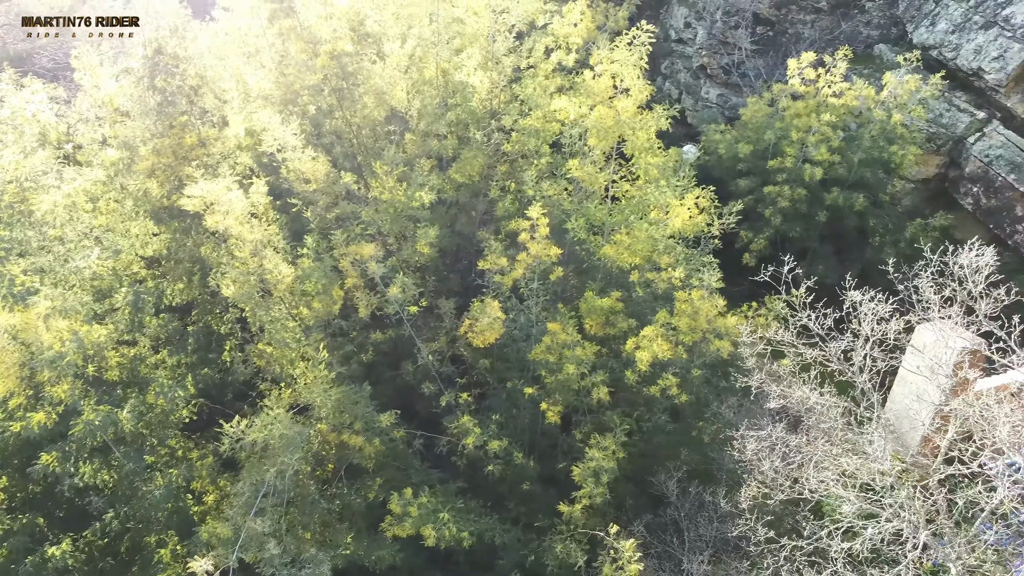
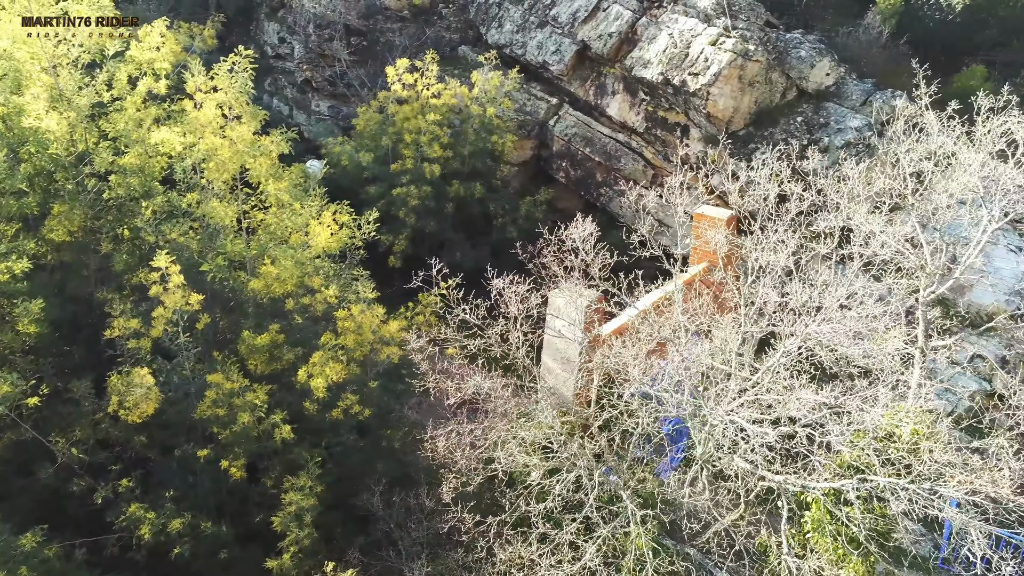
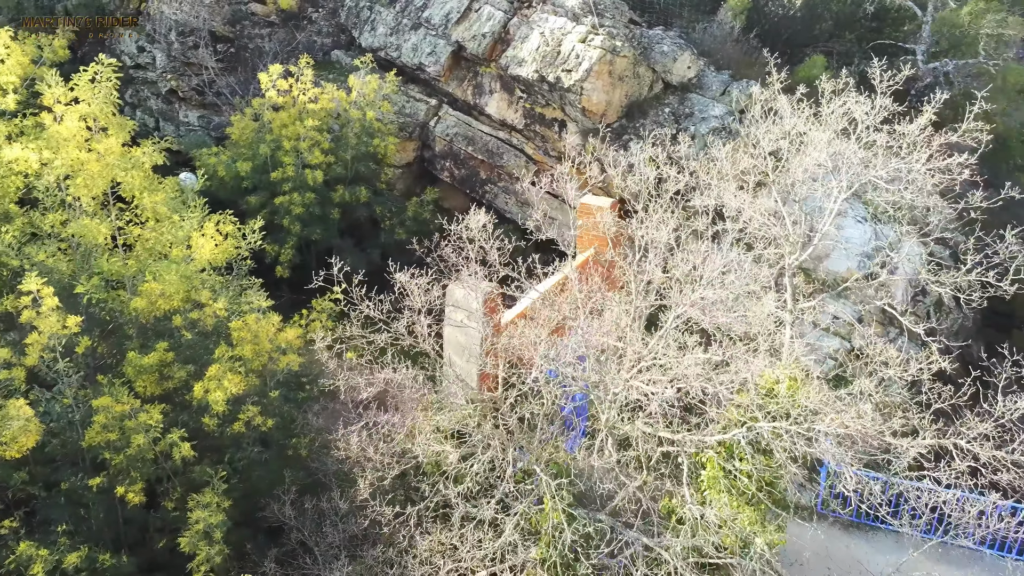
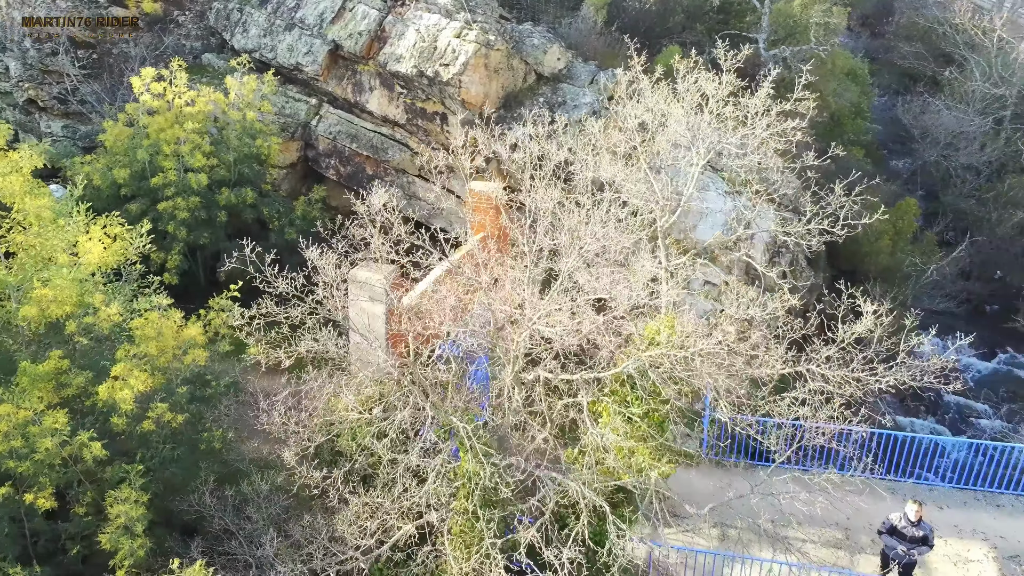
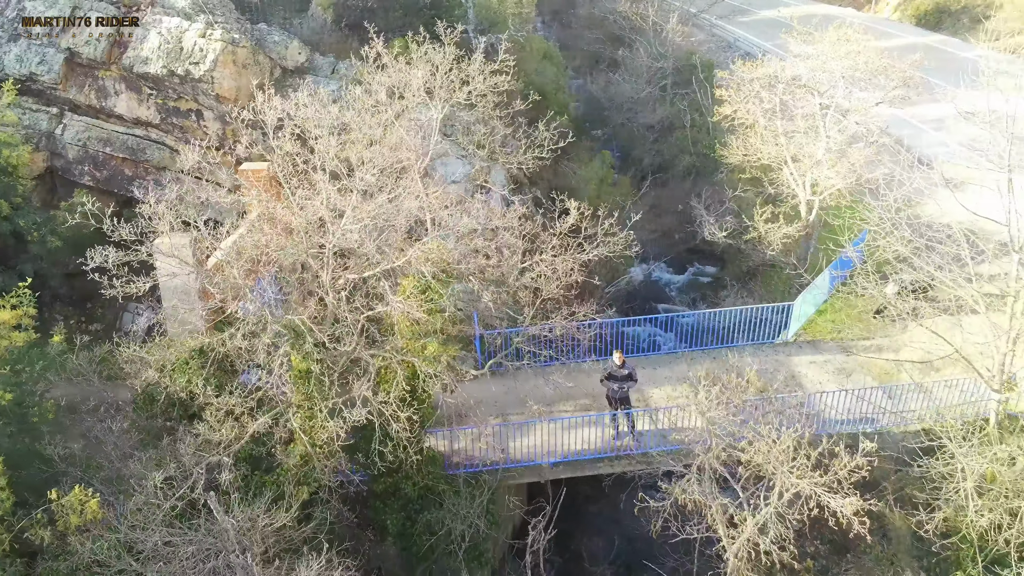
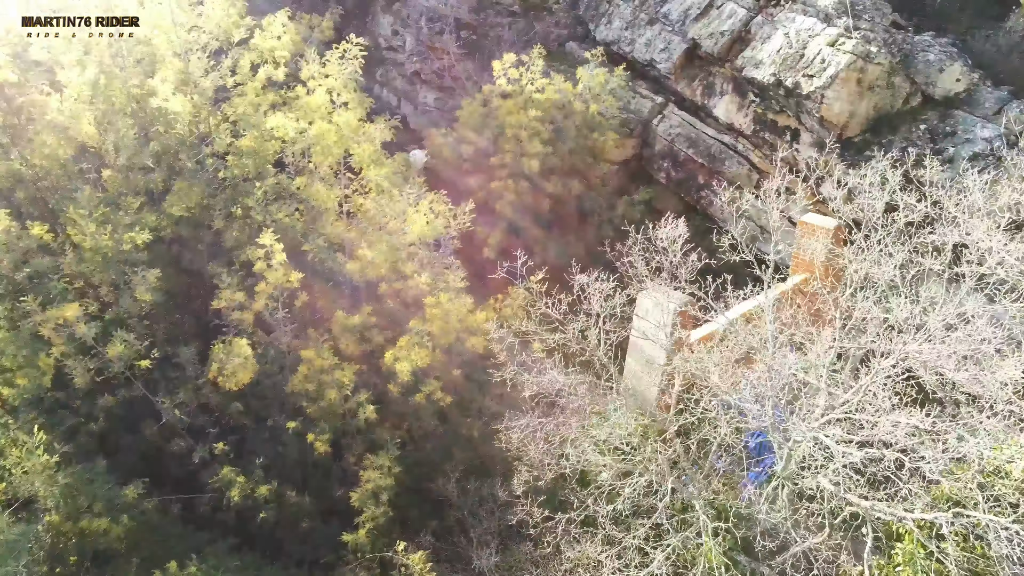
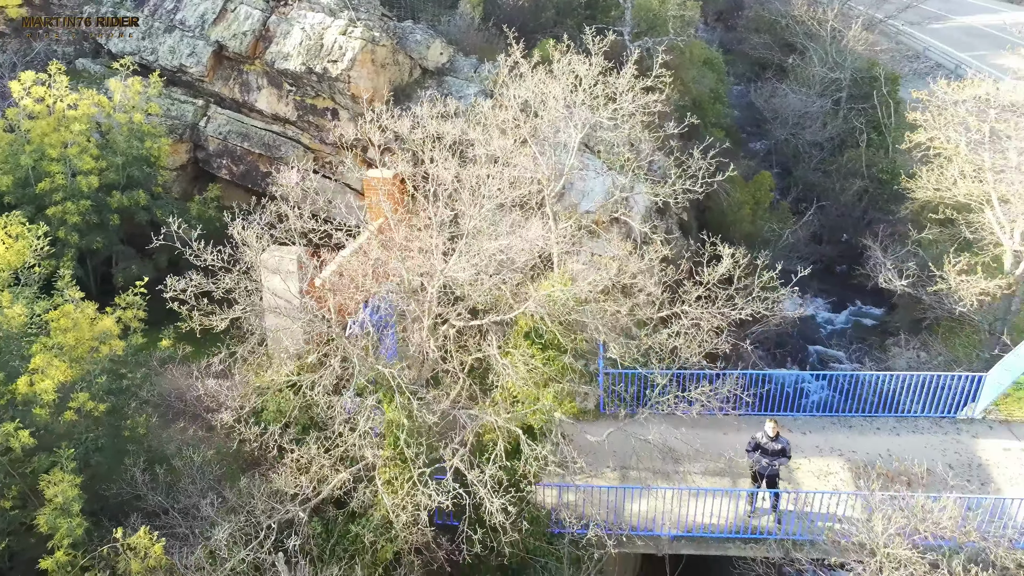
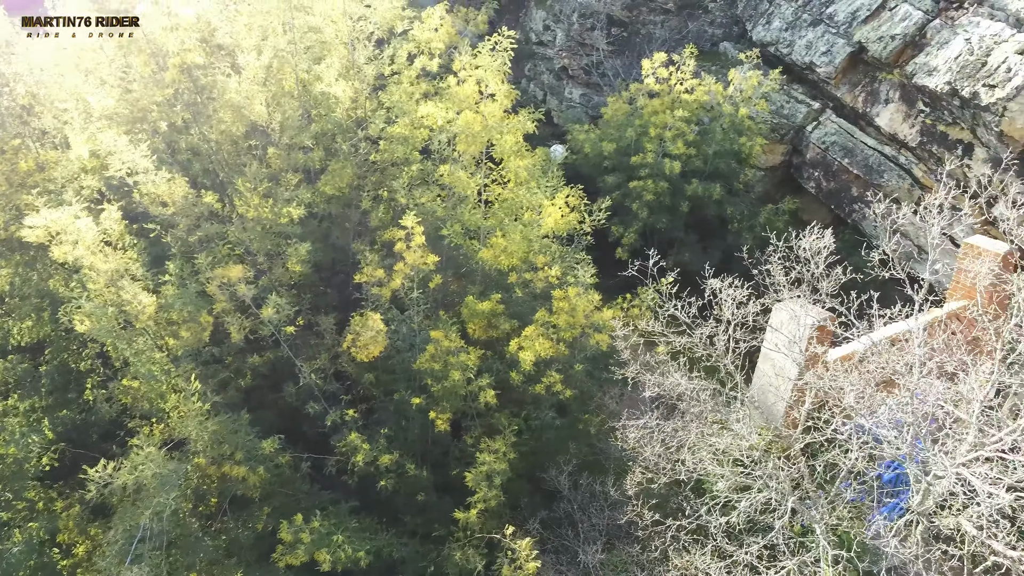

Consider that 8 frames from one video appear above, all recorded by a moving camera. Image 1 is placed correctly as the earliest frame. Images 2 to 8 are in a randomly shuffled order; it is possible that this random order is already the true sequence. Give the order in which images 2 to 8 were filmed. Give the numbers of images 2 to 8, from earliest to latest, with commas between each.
8, 6, 2, 3, 4, 7, 5
